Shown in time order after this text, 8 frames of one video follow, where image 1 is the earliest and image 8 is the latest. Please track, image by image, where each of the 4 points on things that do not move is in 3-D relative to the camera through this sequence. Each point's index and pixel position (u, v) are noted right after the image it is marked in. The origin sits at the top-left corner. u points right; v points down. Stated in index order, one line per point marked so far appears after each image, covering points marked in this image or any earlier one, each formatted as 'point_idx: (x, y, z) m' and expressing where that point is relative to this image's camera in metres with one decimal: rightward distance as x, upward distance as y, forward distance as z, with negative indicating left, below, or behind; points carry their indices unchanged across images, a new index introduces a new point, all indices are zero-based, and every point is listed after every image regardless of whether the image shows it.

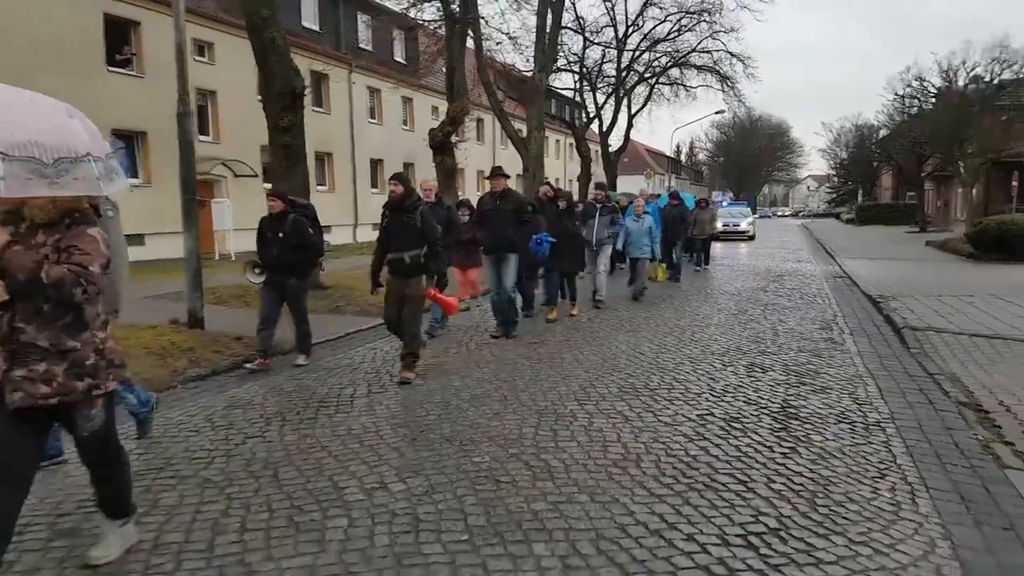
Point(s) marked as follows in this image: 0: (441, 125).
0: (-1.4, +3.2, +15.4) m
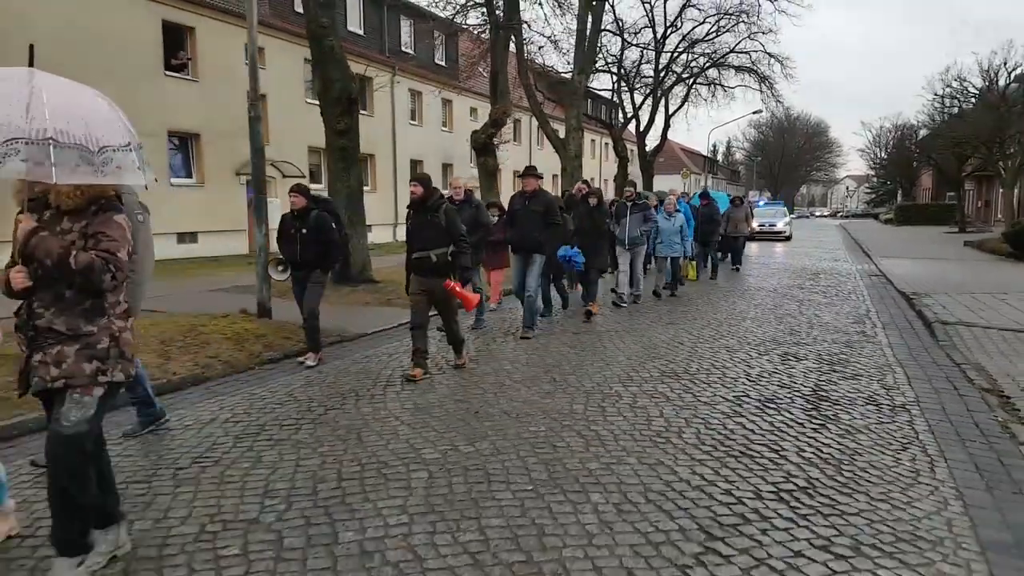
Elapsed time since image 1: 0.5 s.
0: (-0.6, +3.3, +15.9) m
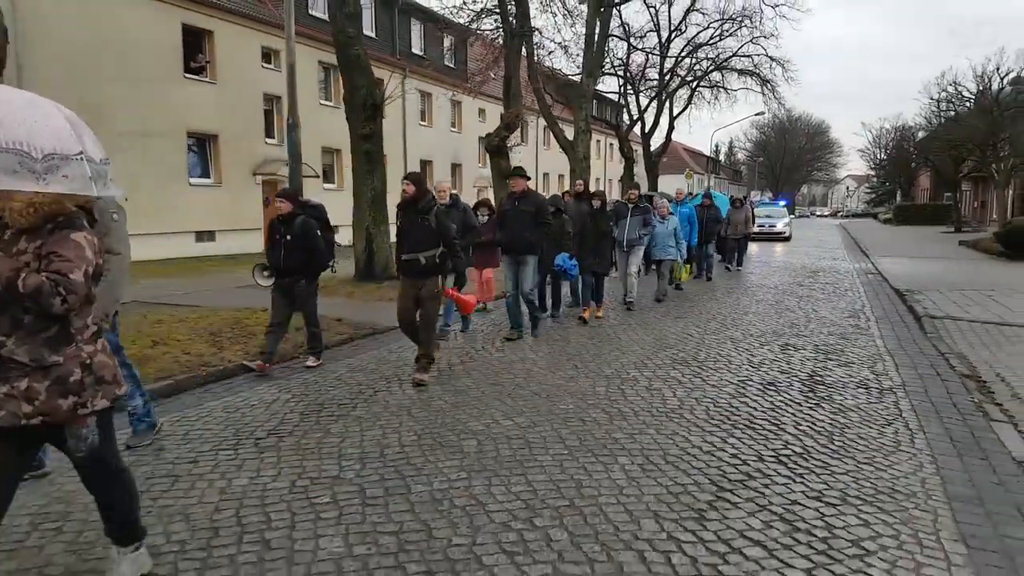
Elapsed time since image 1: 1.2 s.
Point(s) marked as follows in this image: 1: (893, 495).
0: (-0.3, +3.4, +16.6) m
1: (+2.0, -1.1, +4.1) m
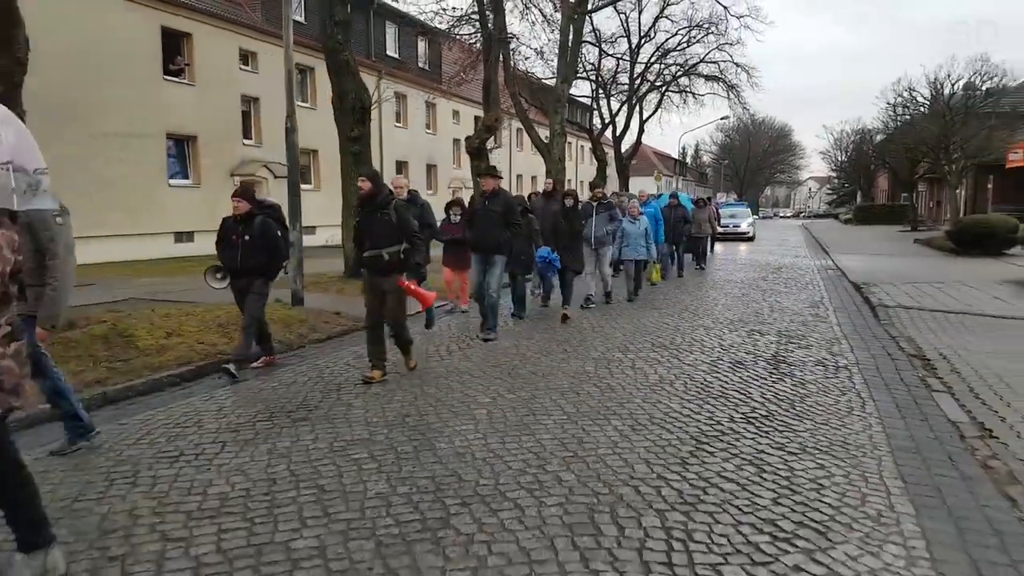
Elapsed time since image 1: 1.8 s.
0: (-0.8, +3.4, +17.2) m
1: (+2.1, -1.0, +4.8) m
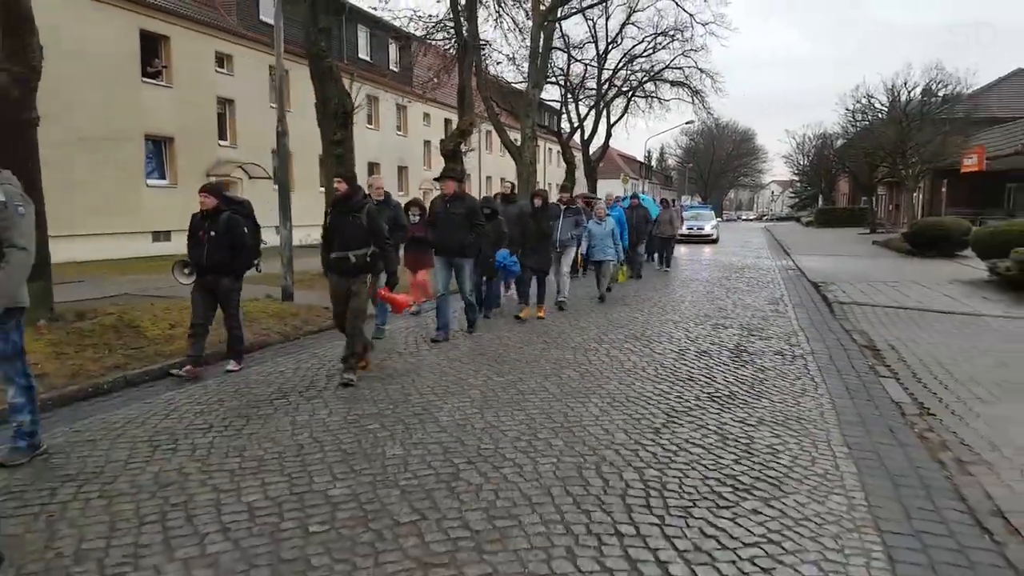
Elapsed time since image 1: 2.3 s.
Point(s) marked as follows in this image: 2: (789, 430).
0: (-1.4, +3.5, +17.7) m
1: (+2.0, -0.9, +5.5) m
2: (+1.8, -0.9, +5.2) m
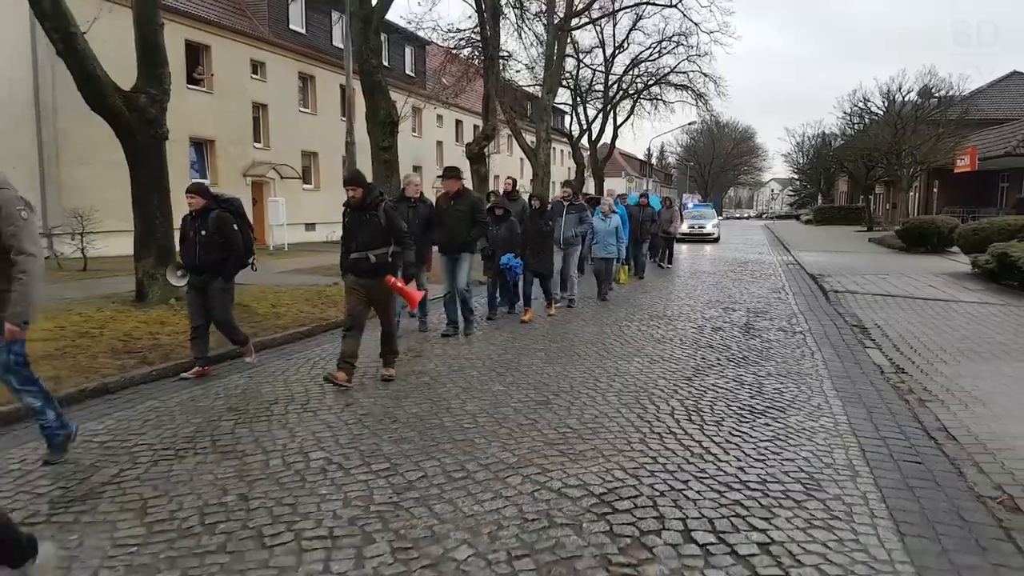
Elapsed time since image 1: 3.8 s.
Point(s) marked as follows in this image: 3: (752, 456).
0: (-0.8, +3.6, +19.2) m
1: (+2.6, -0.8, +7.0) m
2: (+2.4, -0.8, +6.7) m
3: (+1.4, -1.0, +4.6) m
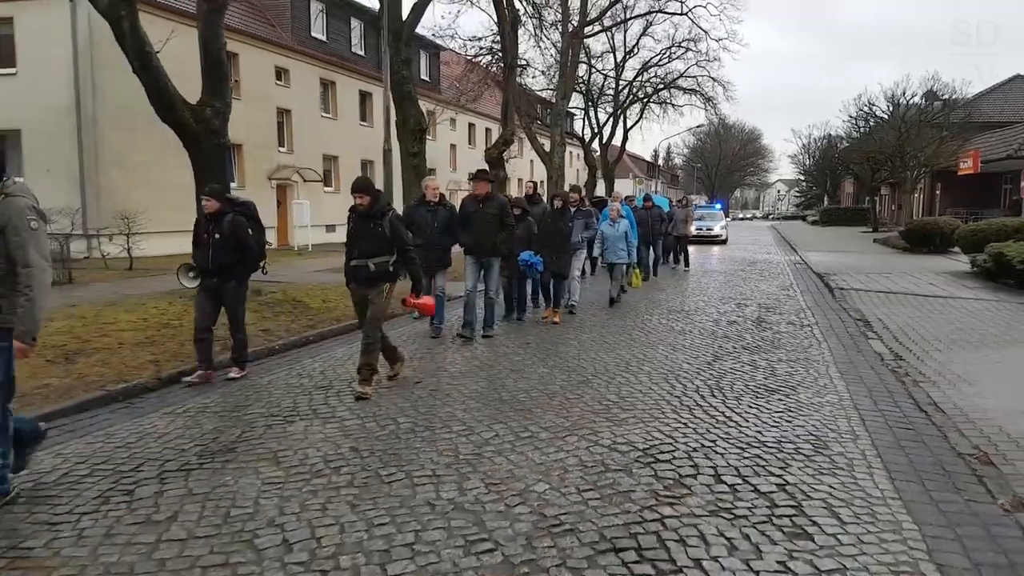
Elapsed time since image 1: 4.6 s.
0: (-0.4, +3.7, +20.0) m
1: (+2.9, -0.7, +7.8) m
2: (+2.8, -0.7, +7.5) m
3: (+1.8, -0.9, +5.4) m
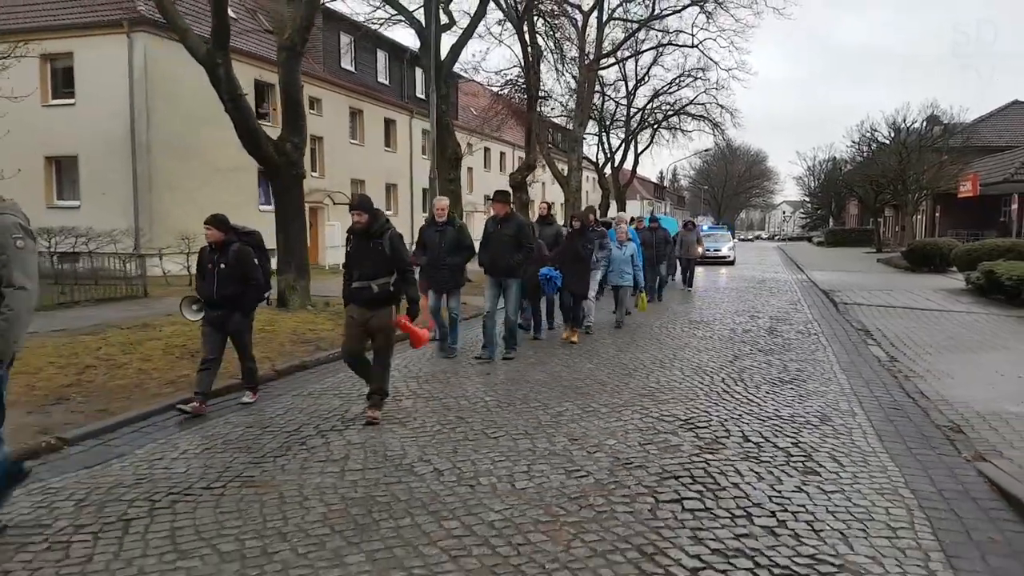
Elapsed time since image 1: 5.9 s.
0: (+0.3, +3.2, +21.4) m
1: (+3.5, -0.8, +9.0) m
2: (+3.3, -0.8, +8.7) m
3: (+2.3, -1.0, +6.7) m
